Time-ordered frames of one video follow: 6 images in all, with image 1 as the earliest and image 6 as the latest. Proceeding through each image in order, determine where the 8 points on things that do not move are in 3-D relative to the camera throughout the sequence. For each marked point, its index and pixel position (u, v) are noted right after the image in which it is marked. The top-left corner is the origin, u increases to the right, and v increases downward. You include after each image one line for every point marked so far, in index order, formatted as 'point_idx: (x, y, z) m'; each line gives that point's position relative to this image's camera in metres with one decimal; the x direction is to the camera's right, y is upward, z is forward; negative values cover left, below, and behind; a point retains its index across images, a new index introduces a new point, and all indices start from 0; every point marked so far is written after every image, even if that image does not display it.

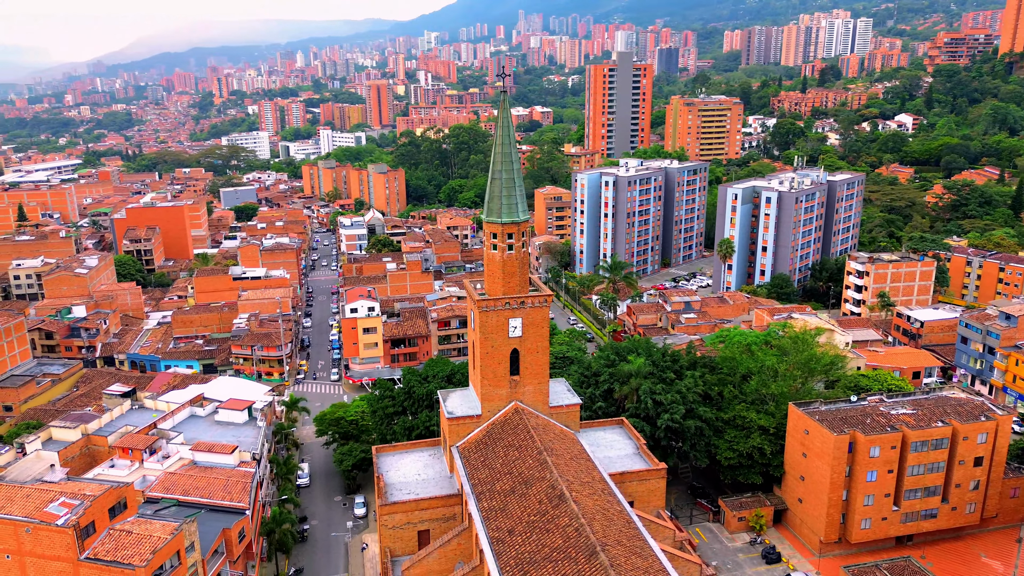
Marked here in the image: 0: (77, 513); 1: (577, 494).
0: (-11.2, -5.8, +18.8) m
1: (+1.5, -4.7, +16.7) m
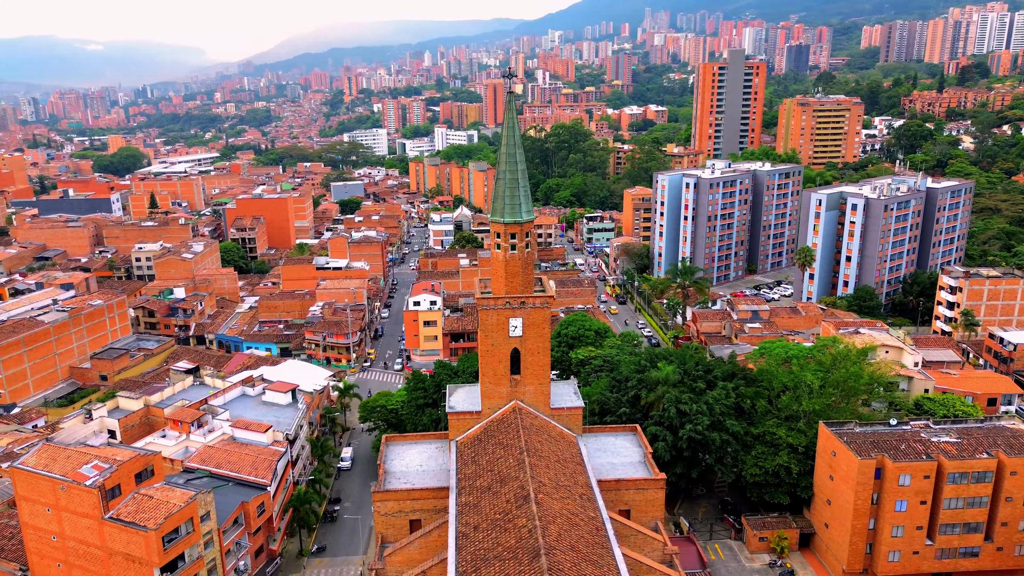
0: (-11.5, -5.3, +20.6) m
1: (+0.8, -4.7, +16.6) m
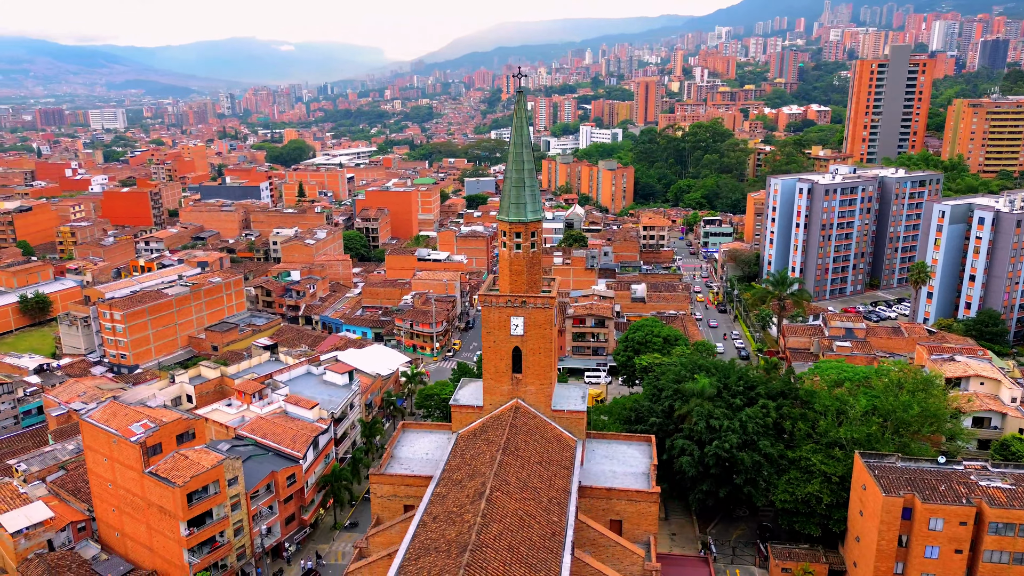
0: (-11.4, -4.6, +23.0) m
1: (-0.2, -4.7, +16.7) m
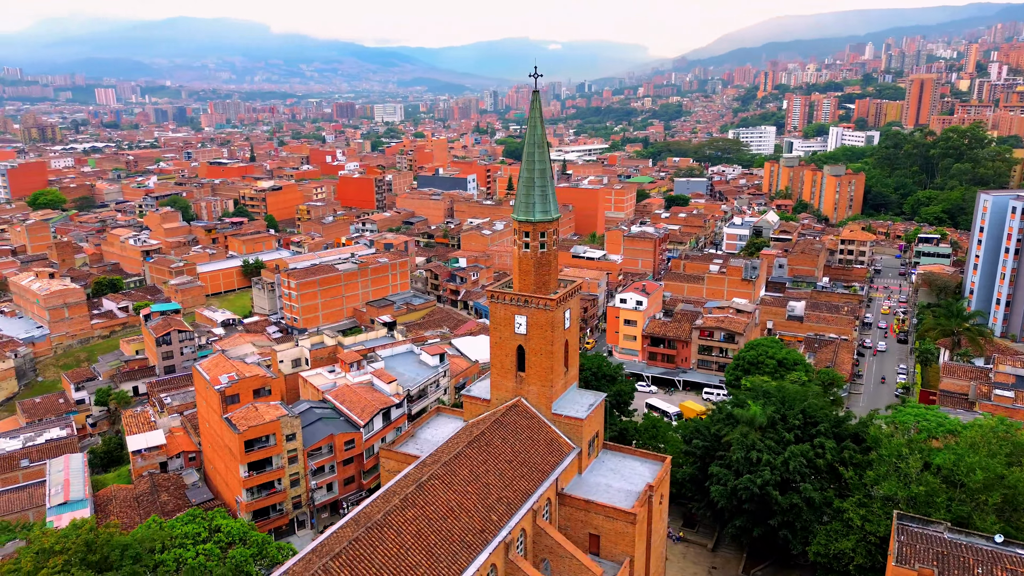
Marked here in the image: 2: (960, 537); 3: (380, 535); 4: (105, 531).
0: (-10.3, -3.5, +26.7) m
1: (-1.6, -4.6, +17.1) m
2: (+10.8, -6.1, +17.8) m
3: (-2.7, -5.1, +15.2) m
4: (-10.1, -6.1, +18.1) m
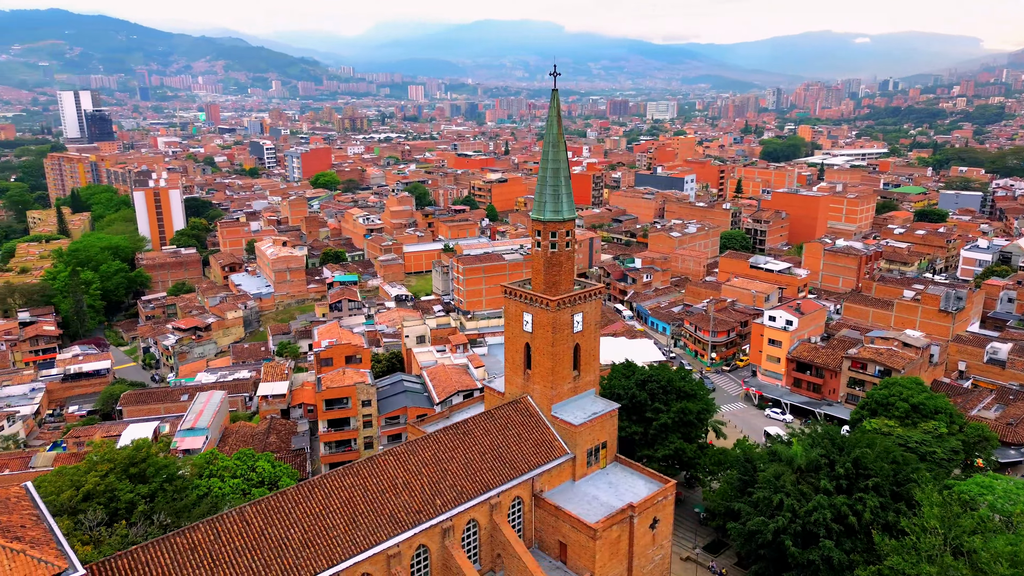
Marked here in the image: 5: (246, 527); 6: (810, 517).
0: (-7.7, -2.5, +30.0) m
1: (-2.9, -4.3, +18.2) m
2: (+8.9, -7.0, +14.7) m
3: (-4.6, -4.7, +16.7) m
4: (-10.6, -4.9, +22.0) m
5: (-5.6, -5.1, +15.5) m
6: (+7.9, -6.0, +19.3) m
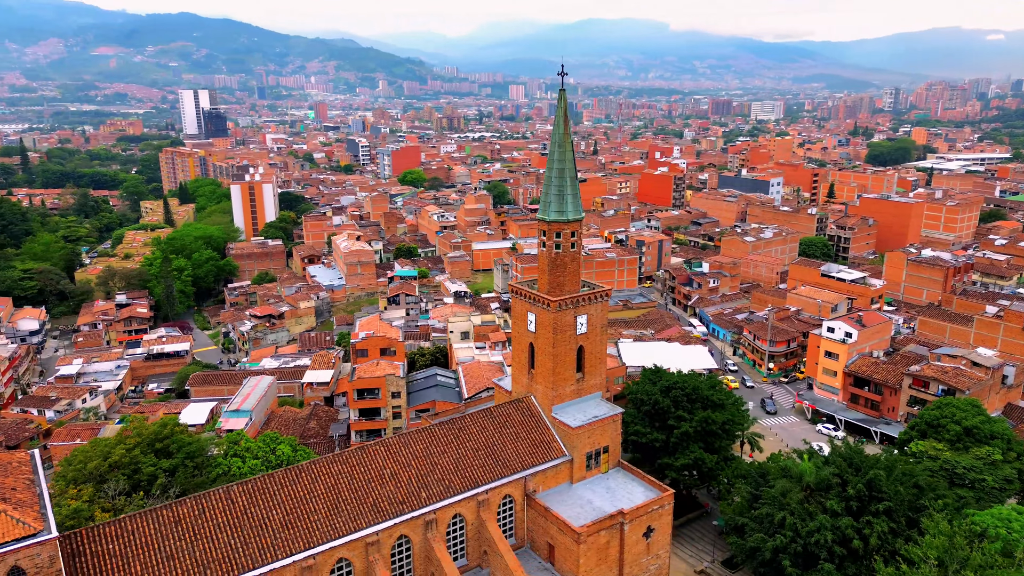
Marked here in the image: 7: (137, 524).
0: (-6.4, -2.2, +31.0) m
1: (-3.2, -4.2, +18.6) m
2: (+7.9, -7.3, +13.7) m
3: (-5.1, -4.5, +17.4) m
4: (-10.4, -4.5, +23.4) m
5: (-6.3, -4.8, +16.4) m
6: (+7.5, -6.3, +18.5) m
7: (-7.9, -4.9, +15.4) m
